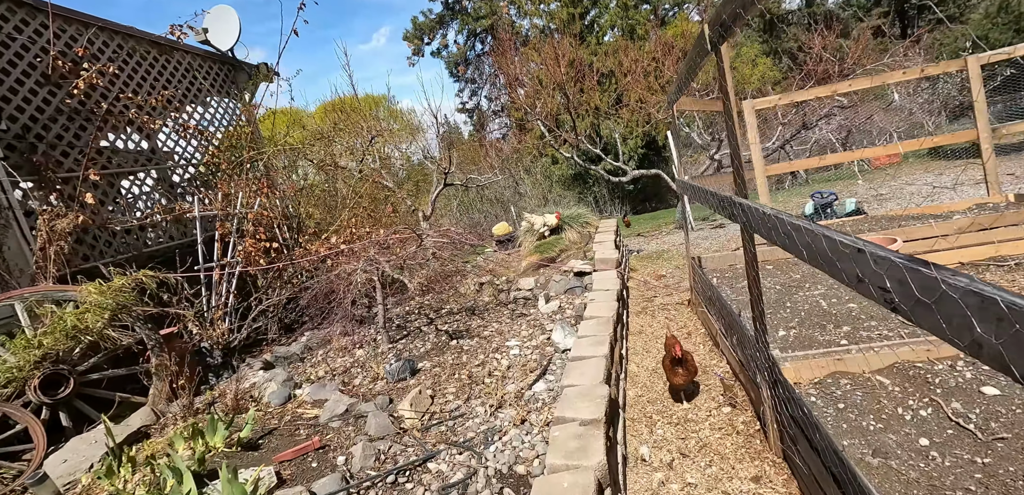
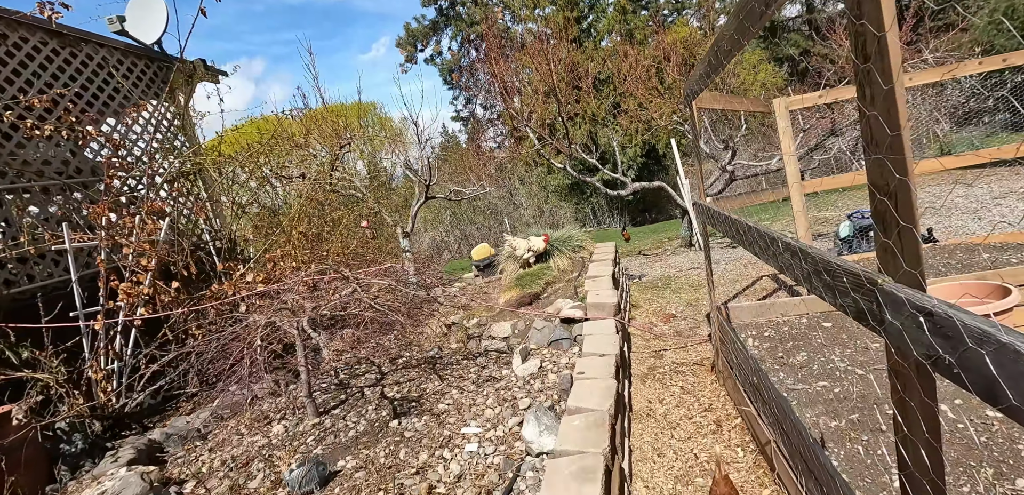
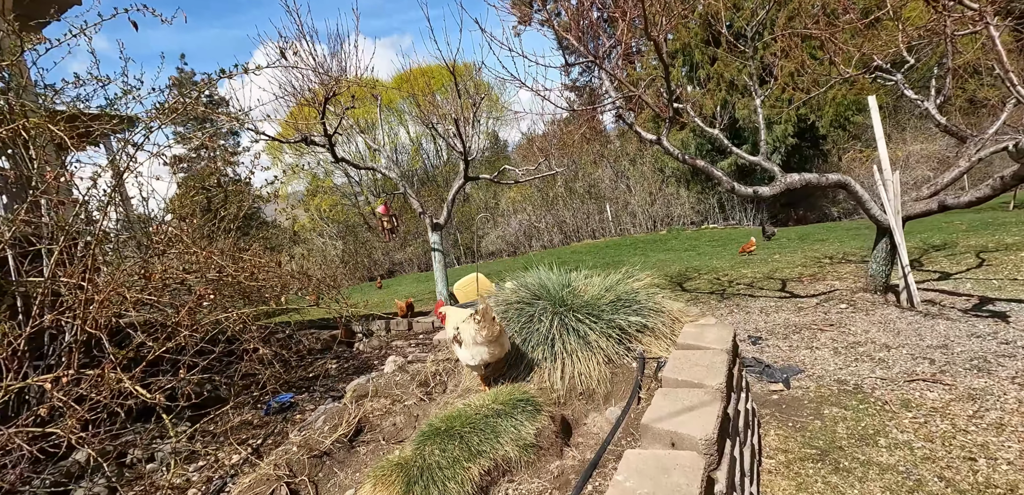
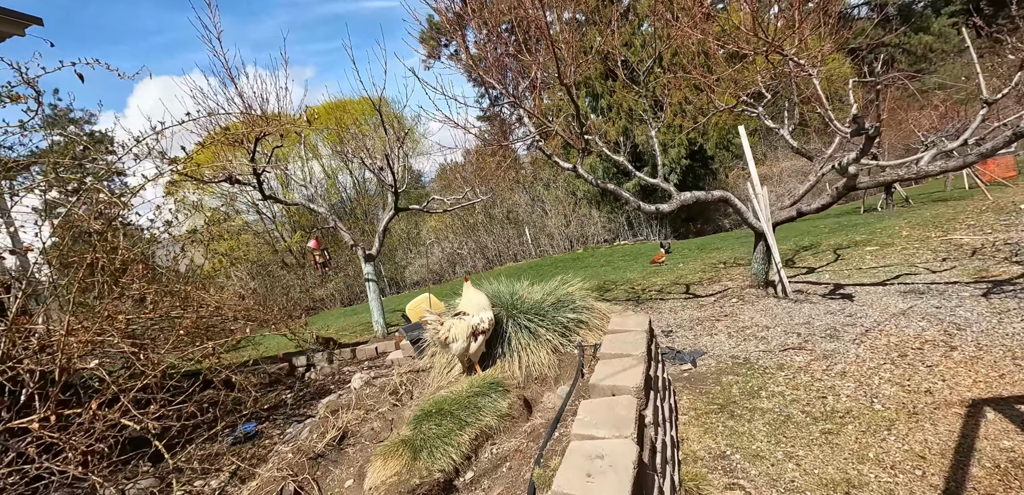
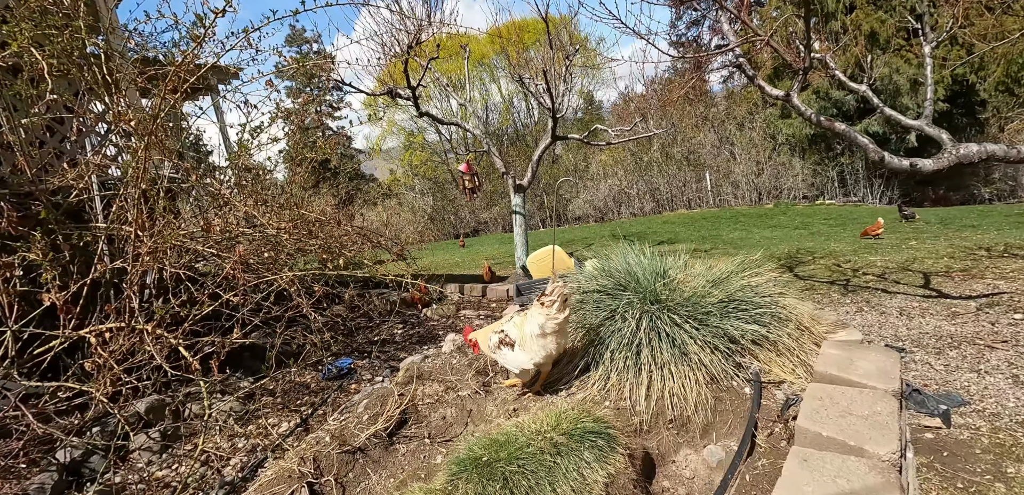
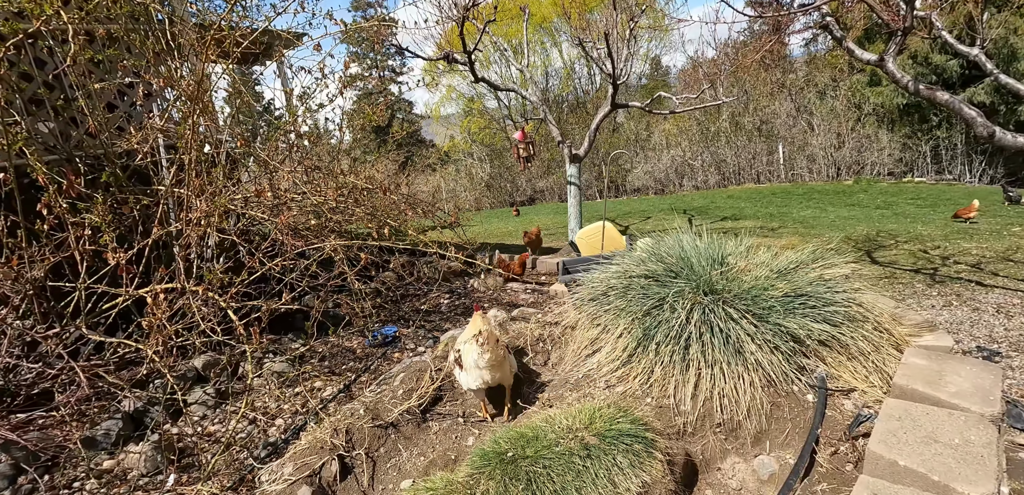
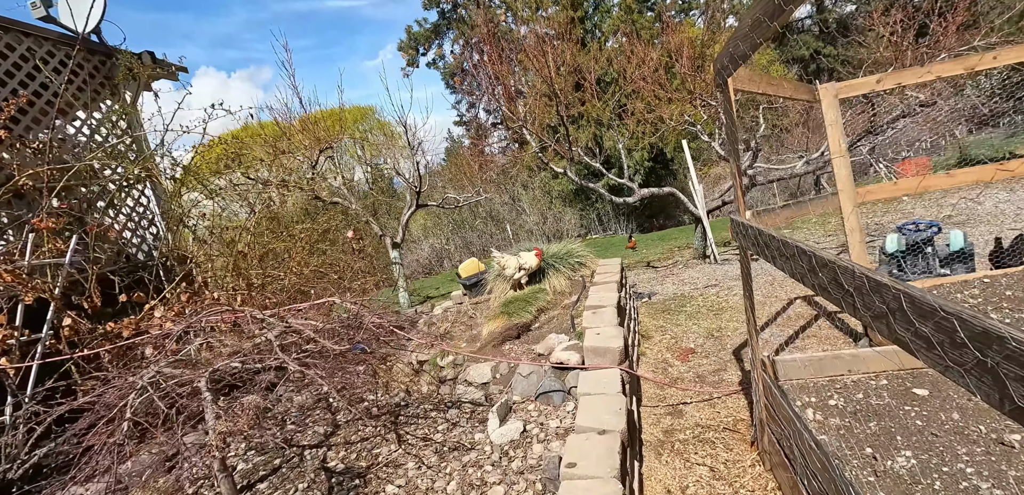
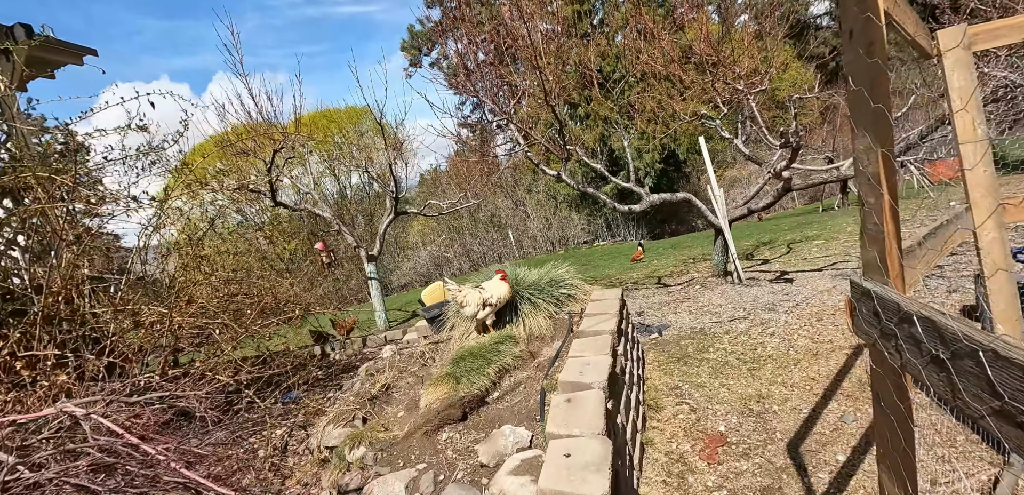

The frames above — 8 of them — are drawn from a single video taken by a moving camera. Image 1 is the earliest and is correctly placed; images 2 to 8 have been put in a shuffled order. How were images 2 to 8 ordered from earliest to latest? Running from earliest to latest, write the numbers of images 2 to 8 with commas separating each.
2, 7, 8, 4, 3, 5, 6
